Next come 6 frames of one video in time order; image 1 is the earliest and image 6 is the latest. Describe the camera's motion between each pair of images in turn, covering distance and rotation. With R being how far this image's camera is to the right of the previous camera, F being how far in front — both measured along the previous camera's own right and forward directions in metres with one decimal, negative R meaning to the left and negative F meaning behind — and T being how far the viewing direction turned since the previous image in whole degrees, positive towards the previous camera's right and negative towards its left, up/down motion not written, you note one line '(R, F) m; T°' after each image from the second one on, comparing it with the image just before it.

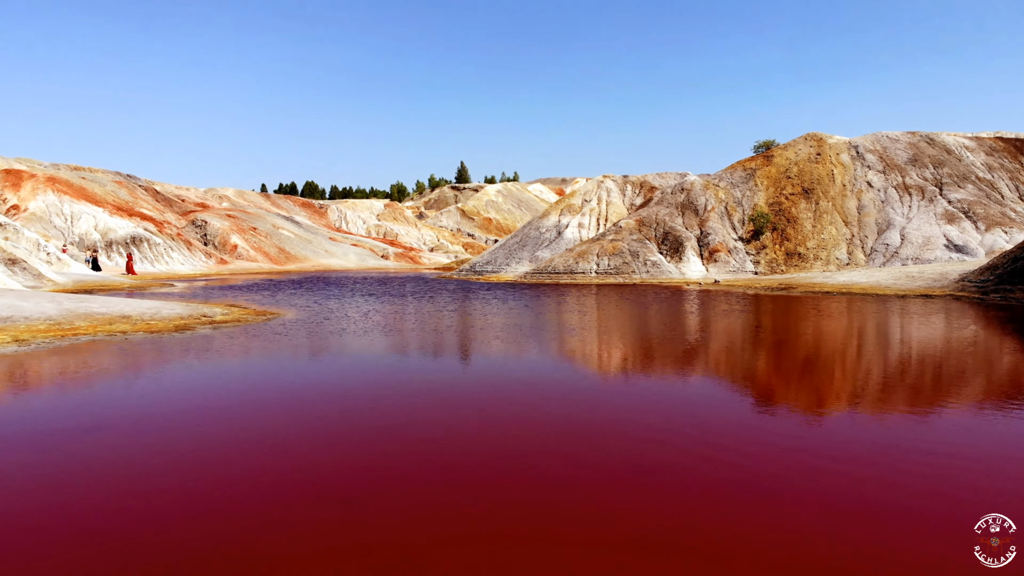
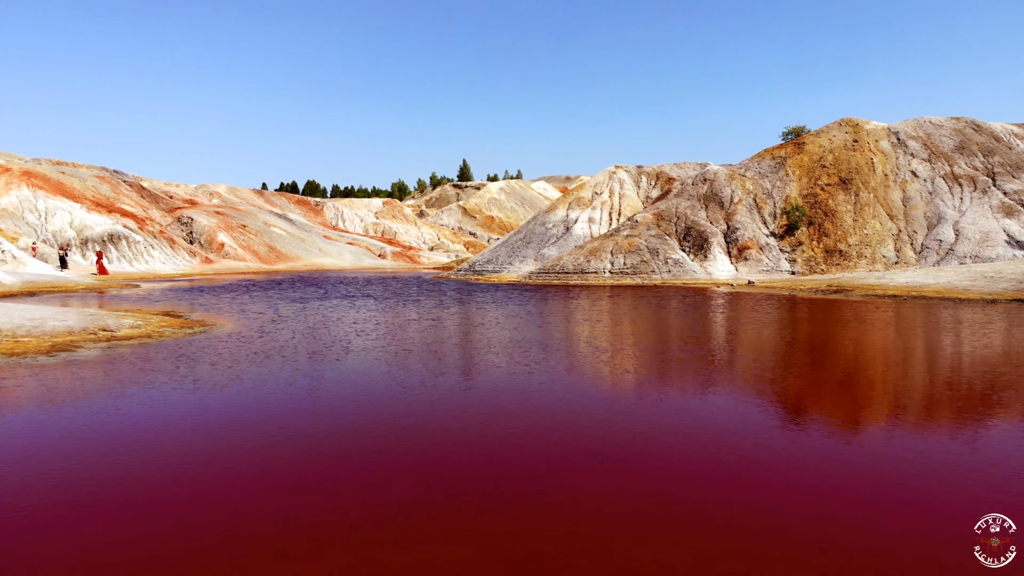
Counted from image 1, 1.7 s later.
(0.0, +5.9) m; 0°
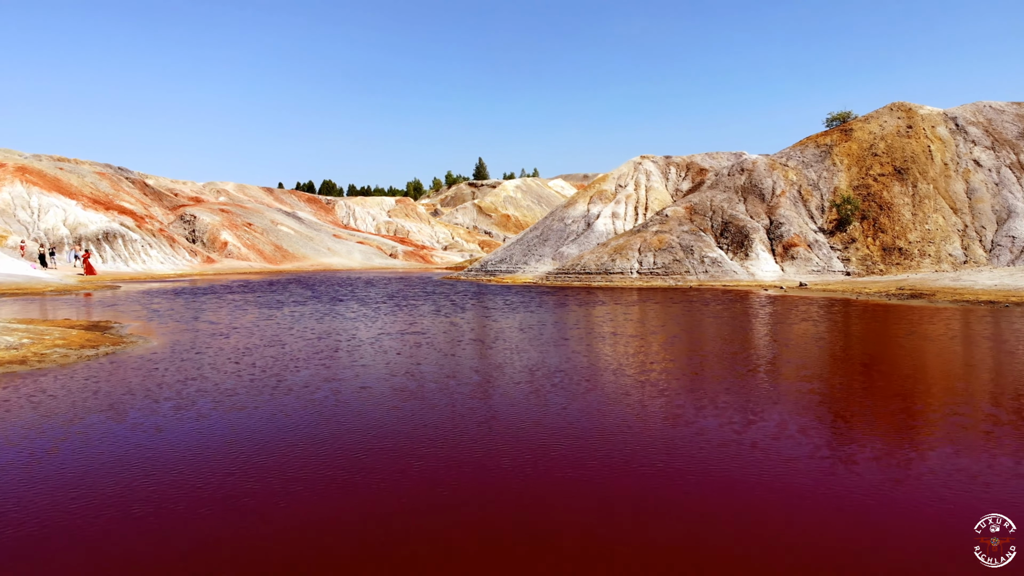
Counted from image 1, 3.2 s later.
(+0.1, +4.9) m; -2°
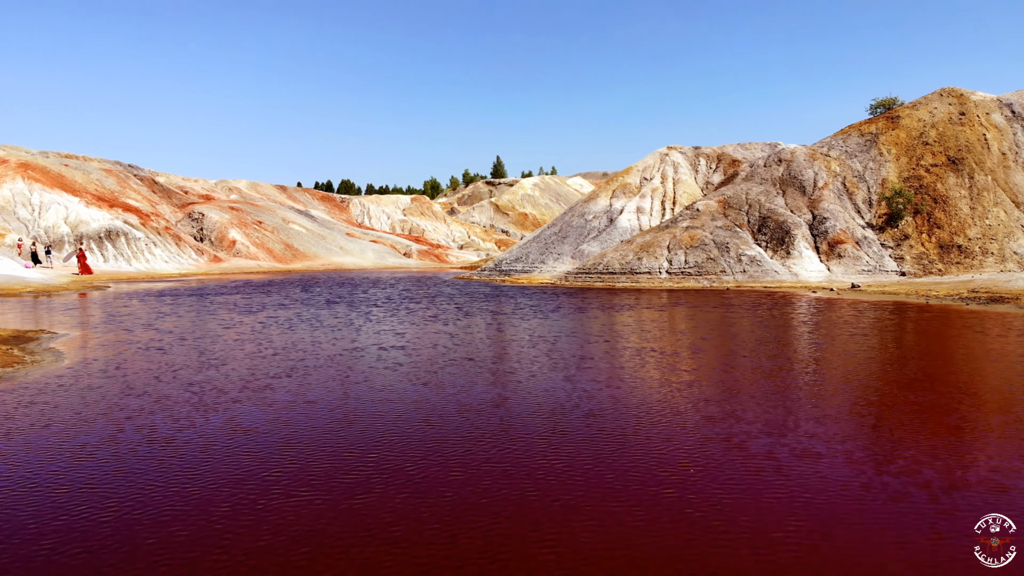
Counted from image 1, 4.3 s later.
(+0.2, +3.4) m; -2°
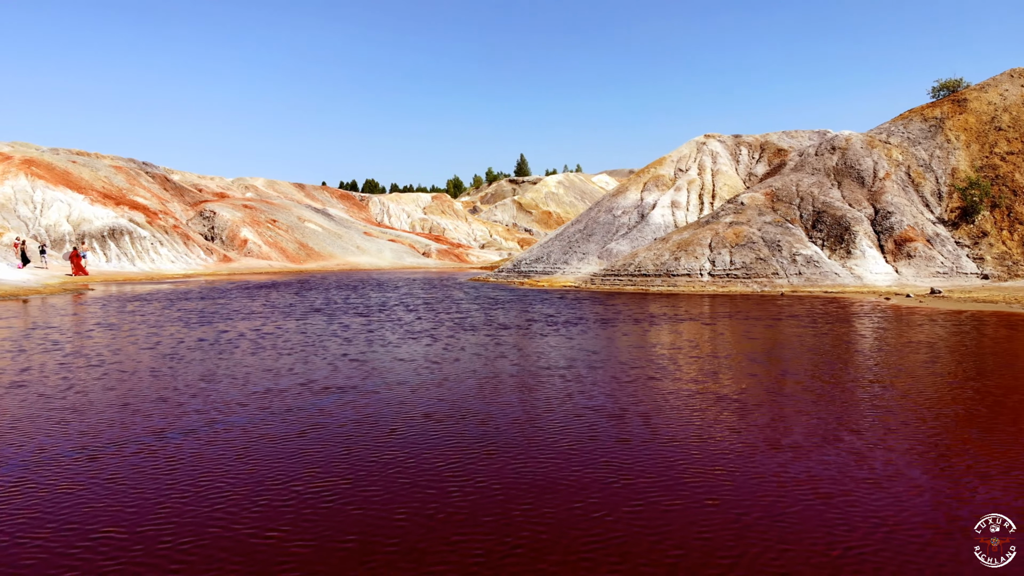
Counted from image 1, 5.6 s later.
(+0.3, +4.1) m; -2°
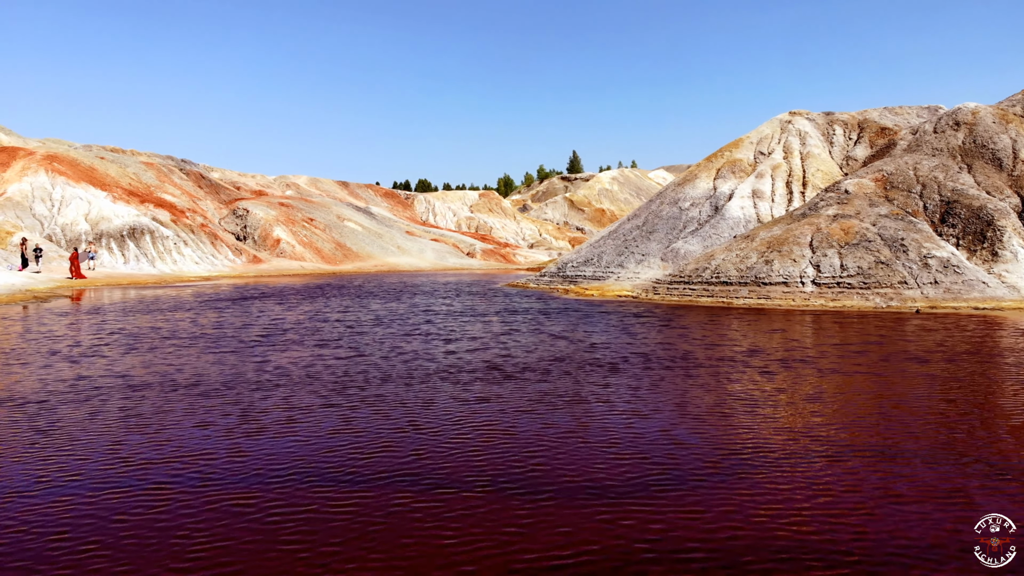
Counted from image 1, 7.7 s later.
(+0.5, +6.1) m; -5°
